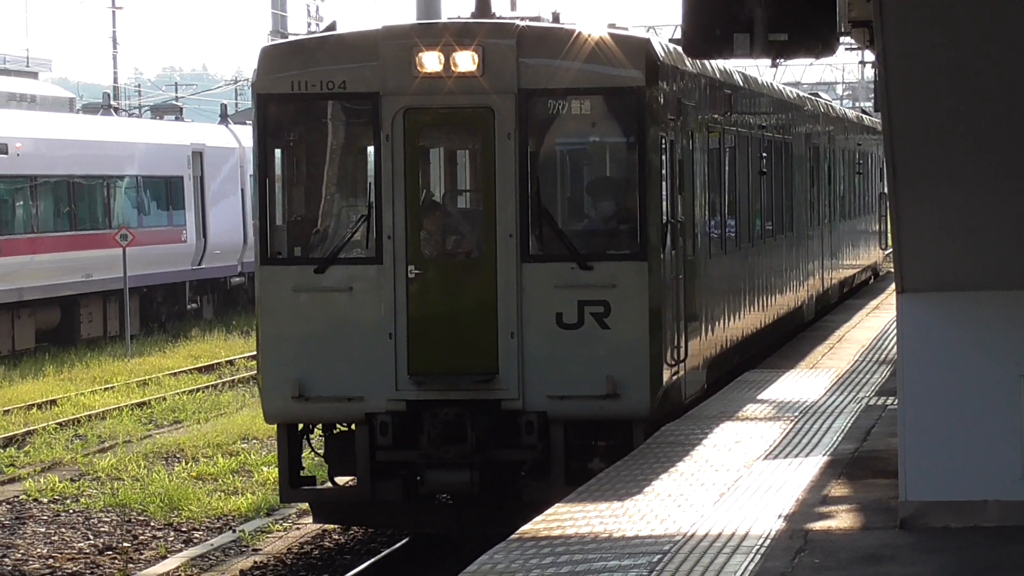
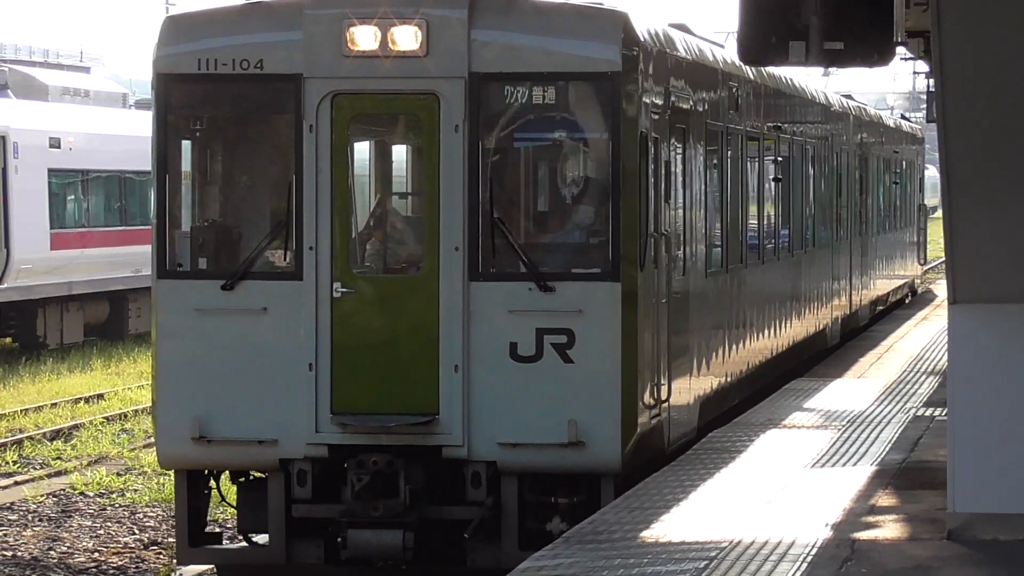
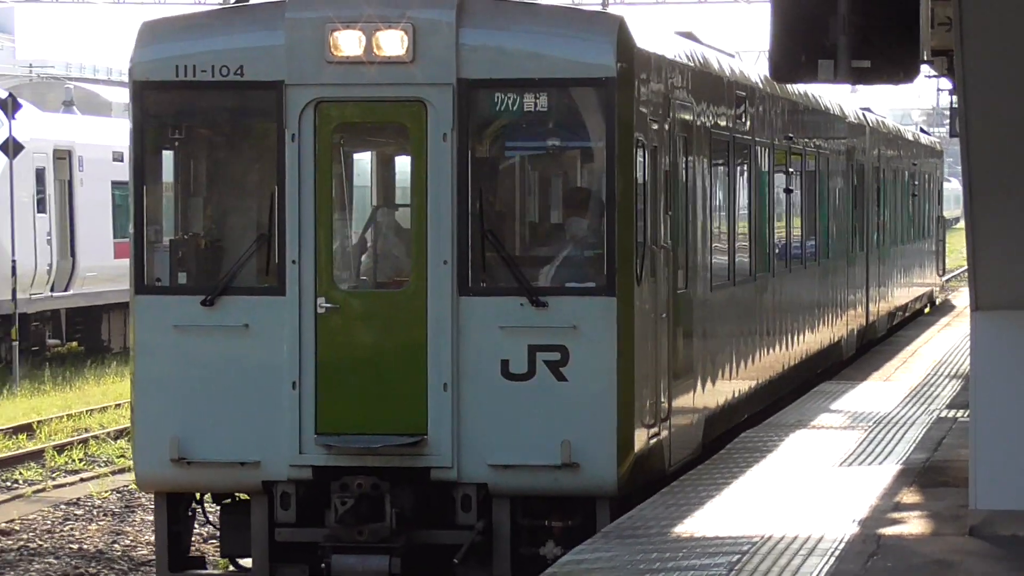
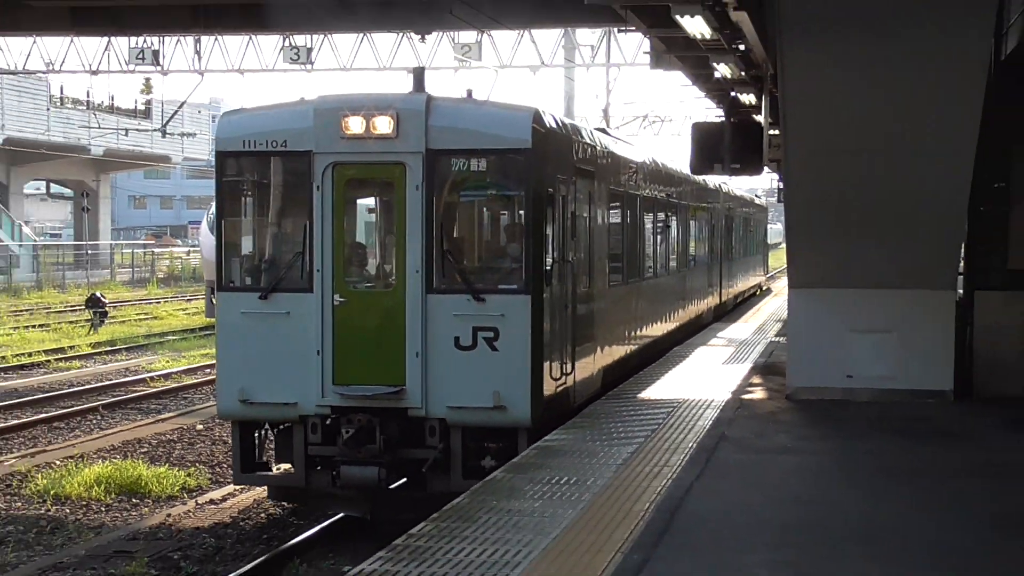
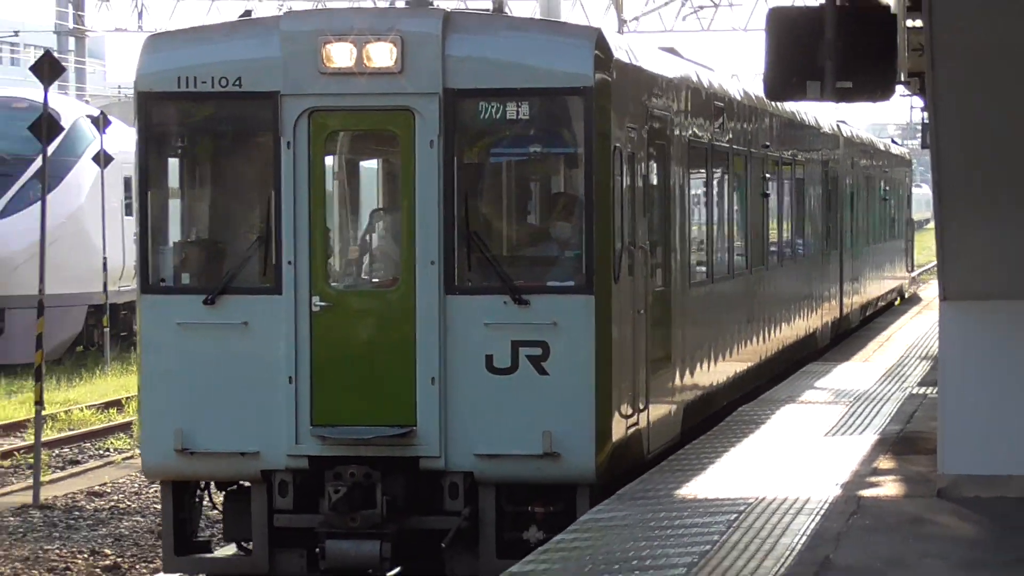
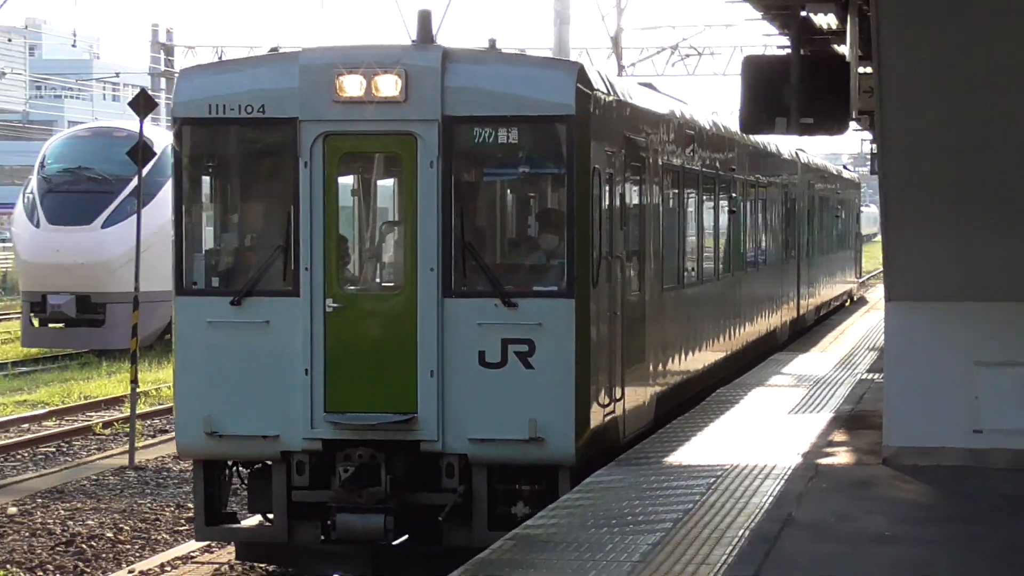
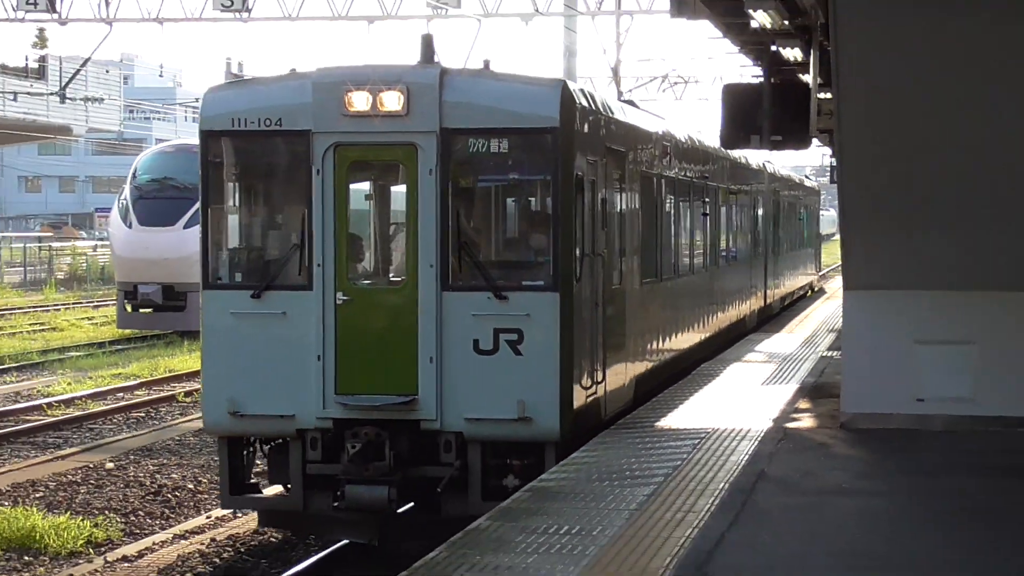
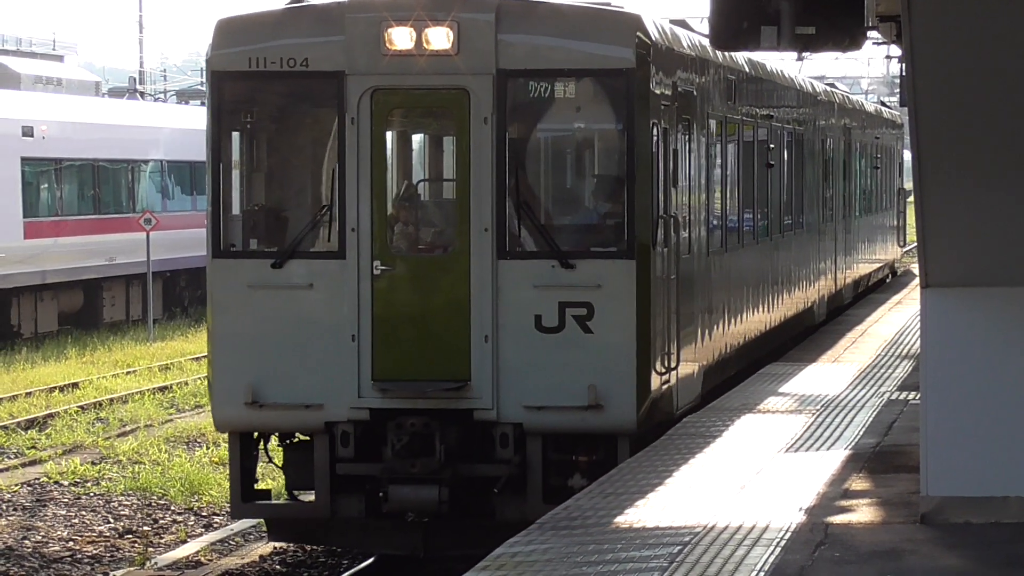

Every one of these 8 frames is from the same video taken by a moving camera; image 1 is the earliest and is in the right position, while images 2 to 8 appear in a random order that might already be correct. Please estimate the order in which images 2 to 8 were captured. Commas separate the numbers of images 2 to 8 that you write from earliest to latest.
8, 2, 3, 5, 6, 7, 4
